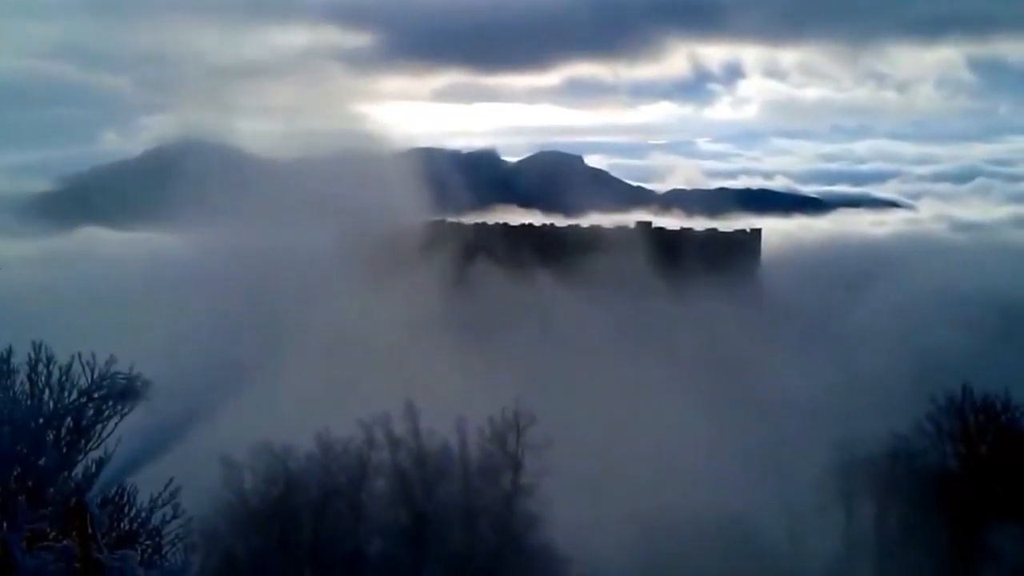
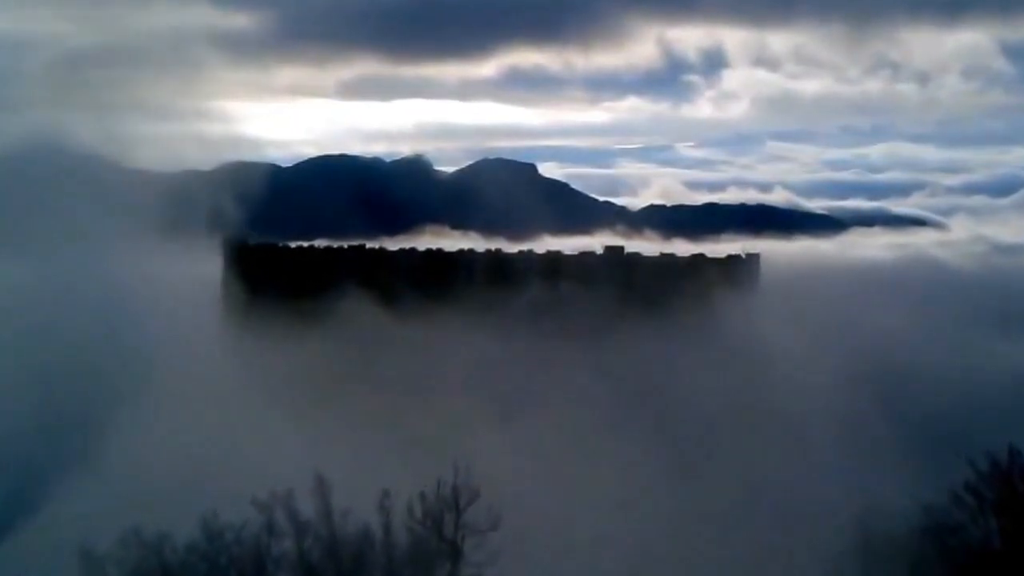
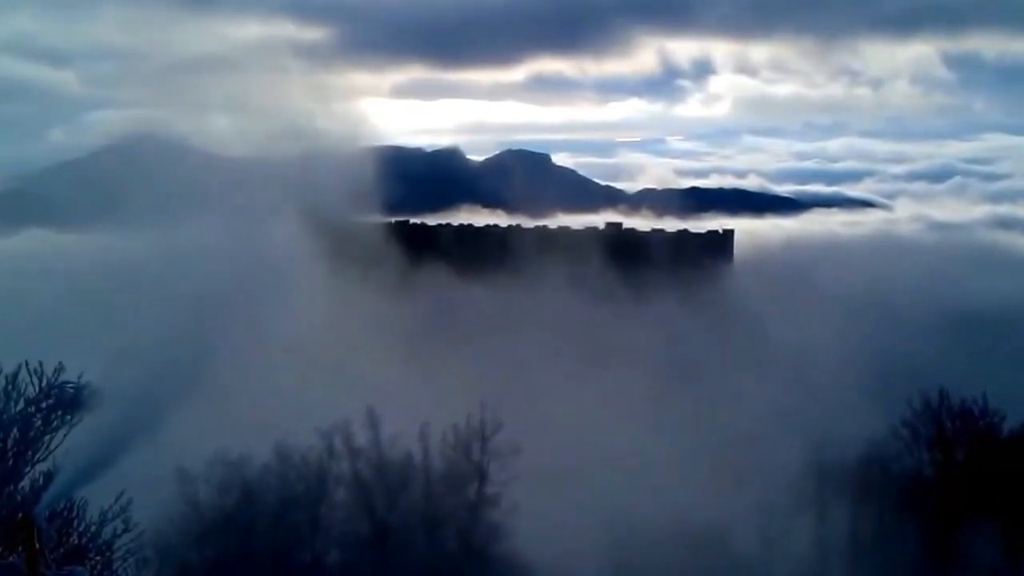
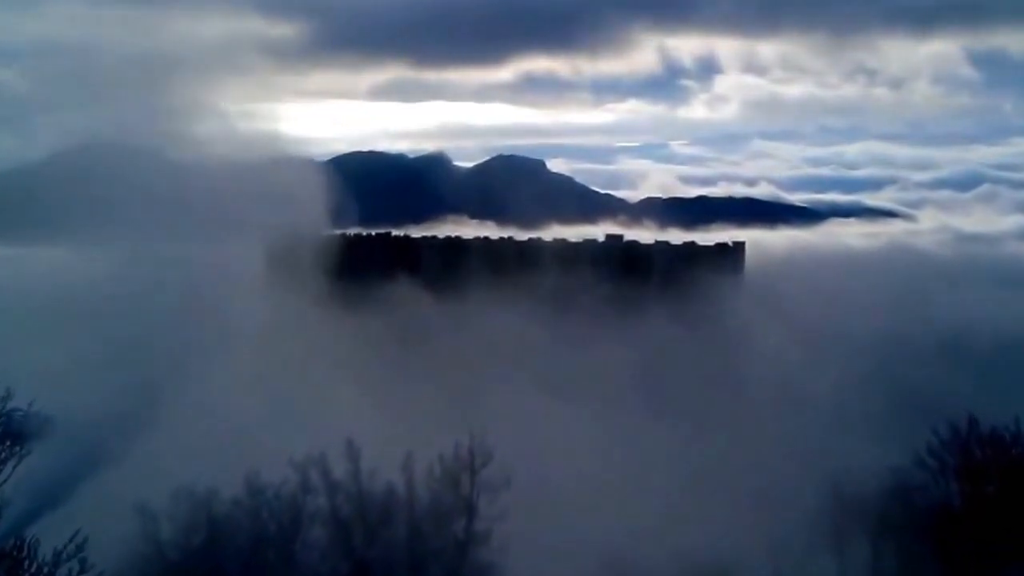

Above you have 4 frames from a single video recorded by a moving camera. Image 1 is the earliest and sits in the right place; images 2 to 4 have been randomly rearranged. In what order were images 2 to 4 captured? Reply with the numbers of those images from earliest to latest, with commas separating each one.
3, 4, 2
